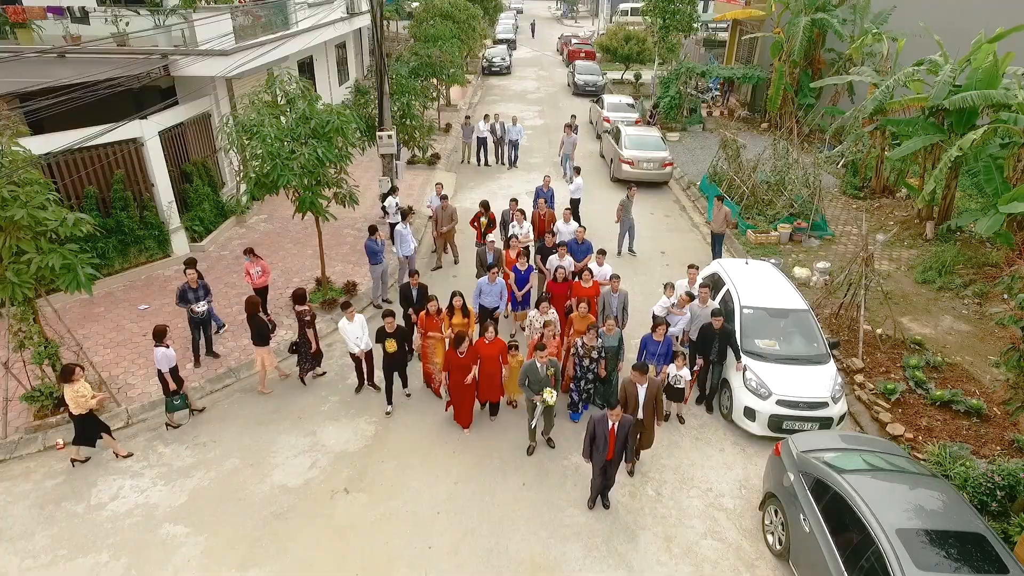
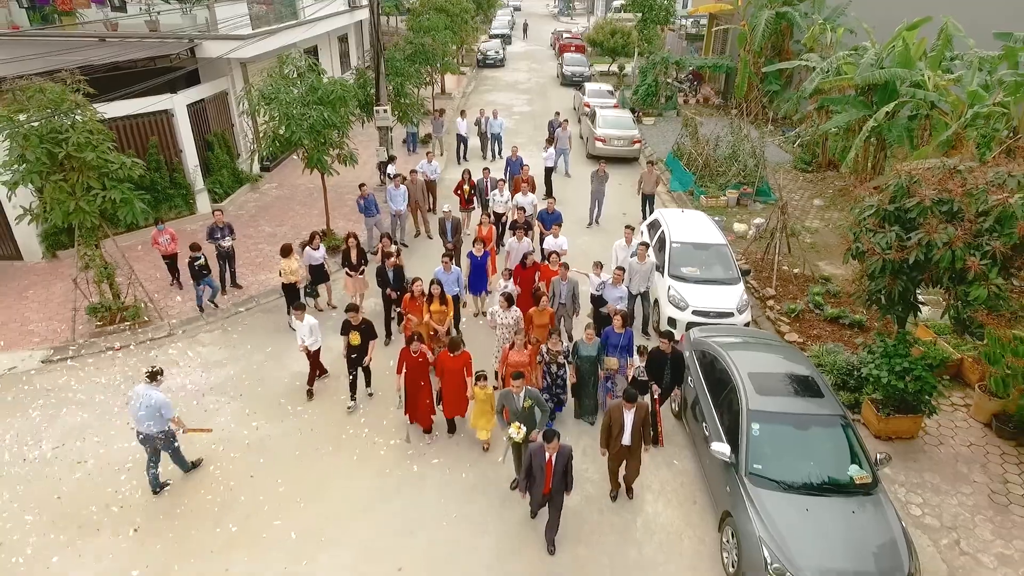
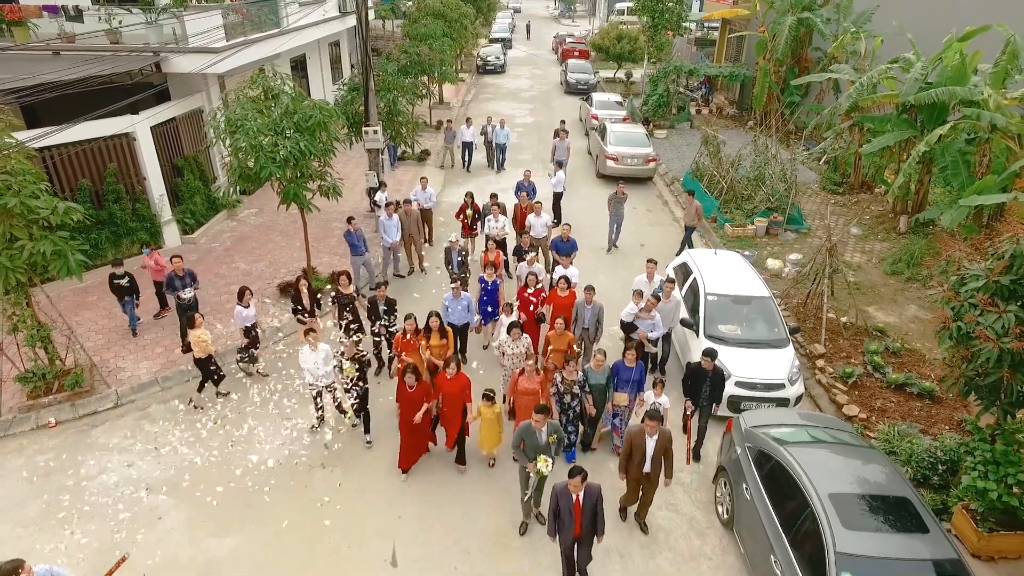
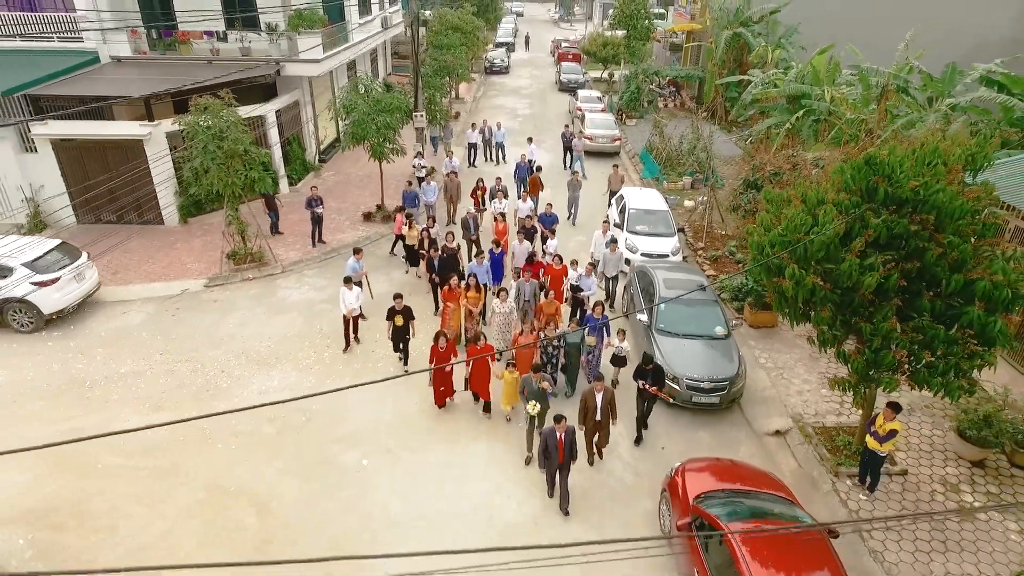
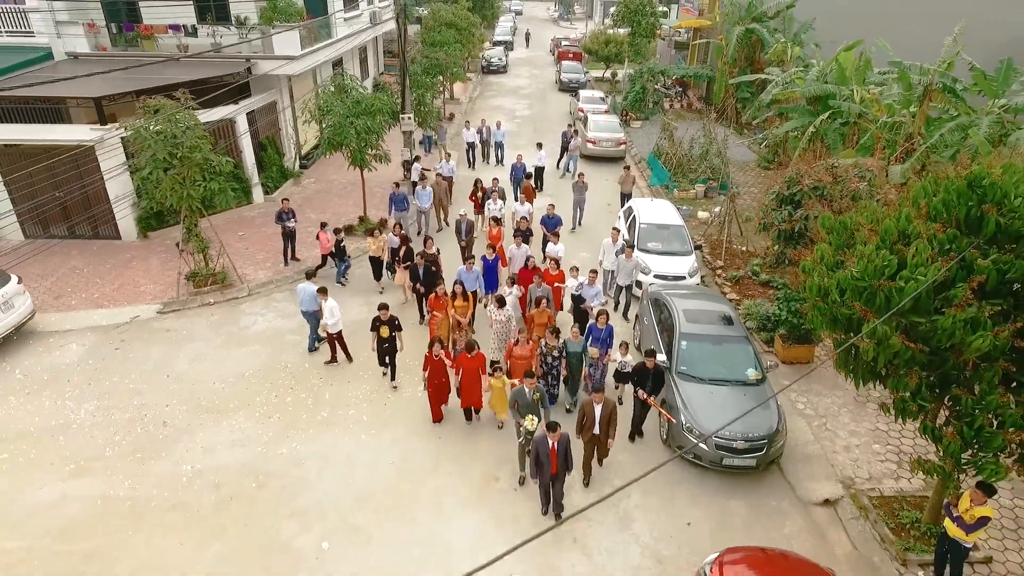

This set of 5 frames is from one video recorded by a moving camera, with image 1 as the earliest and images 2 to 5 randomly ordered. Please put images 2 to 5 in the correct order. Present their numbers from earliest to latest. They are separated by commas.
3, 2, 5, 4
